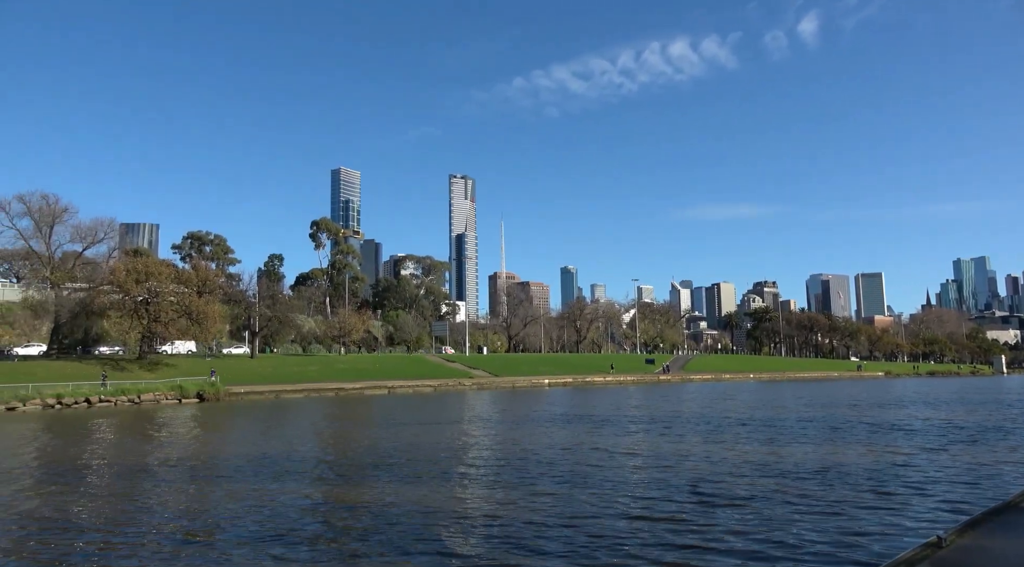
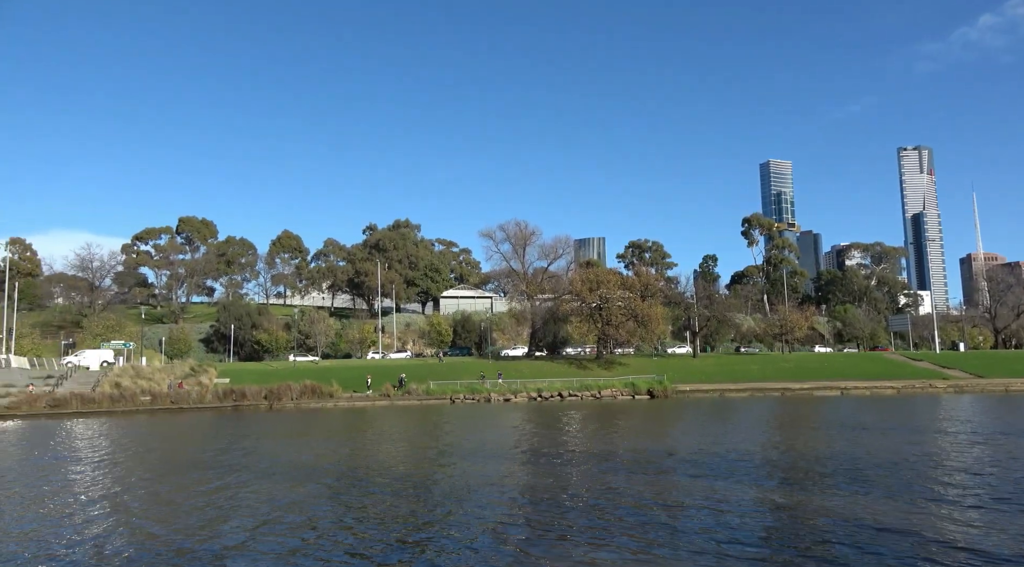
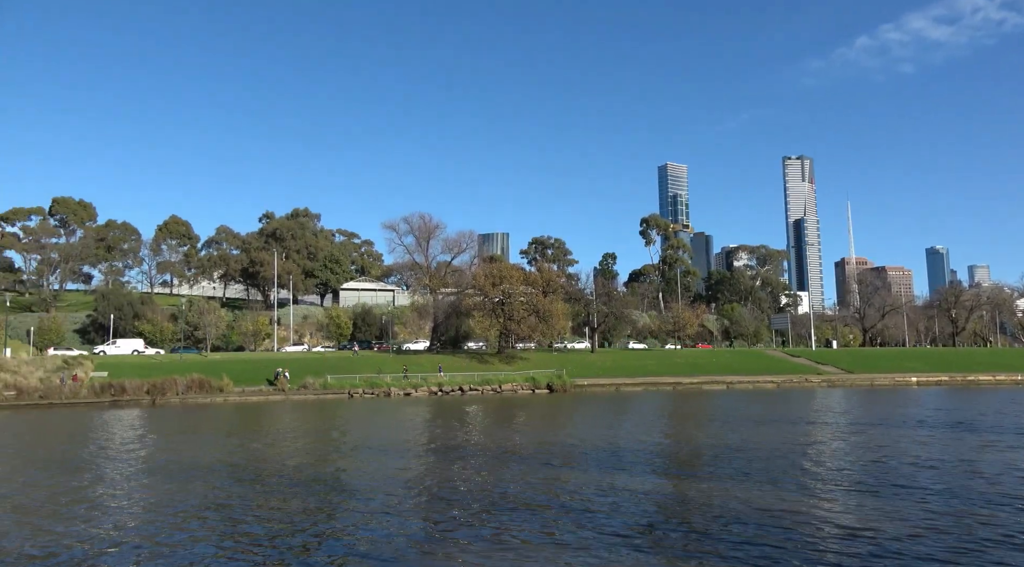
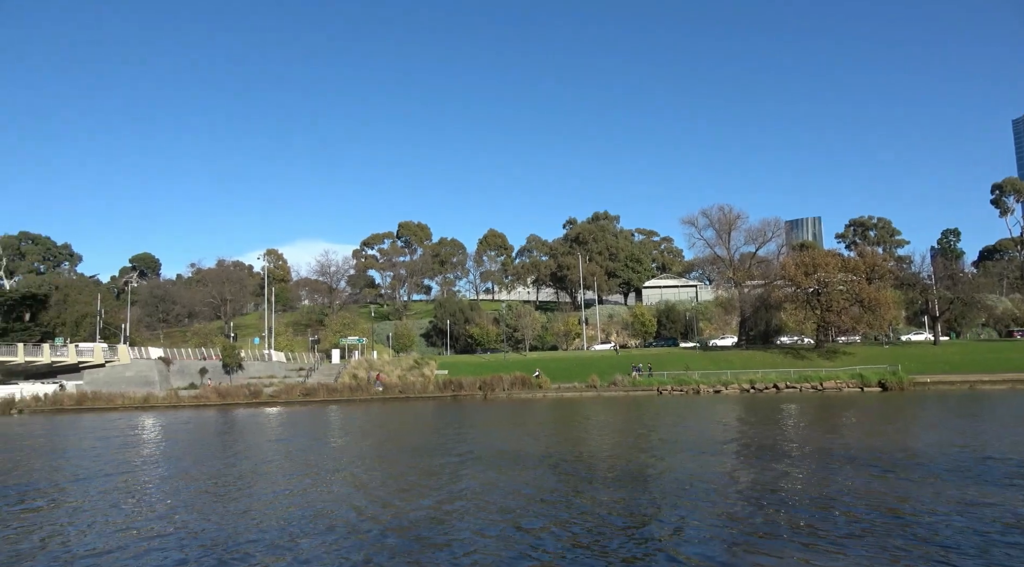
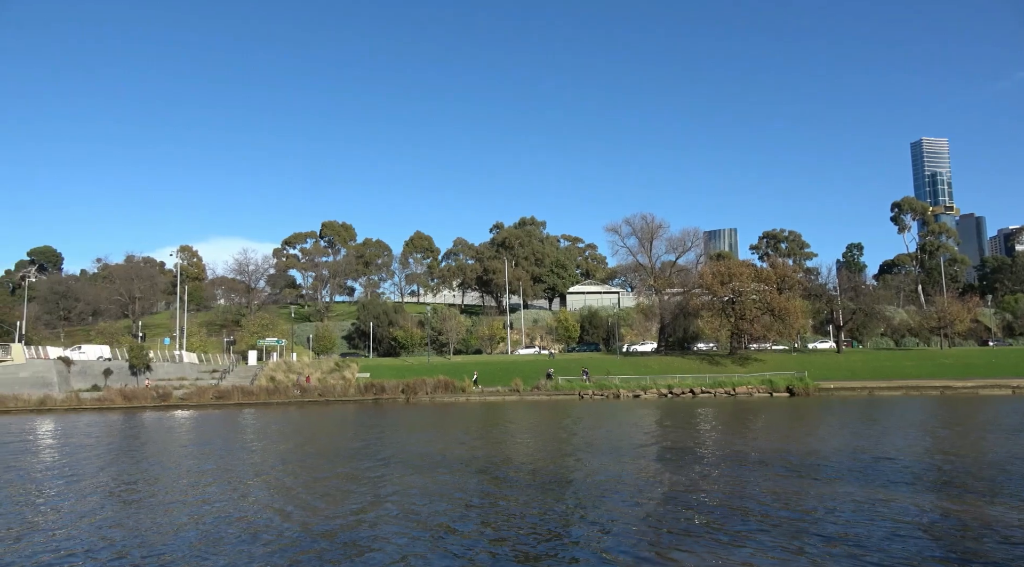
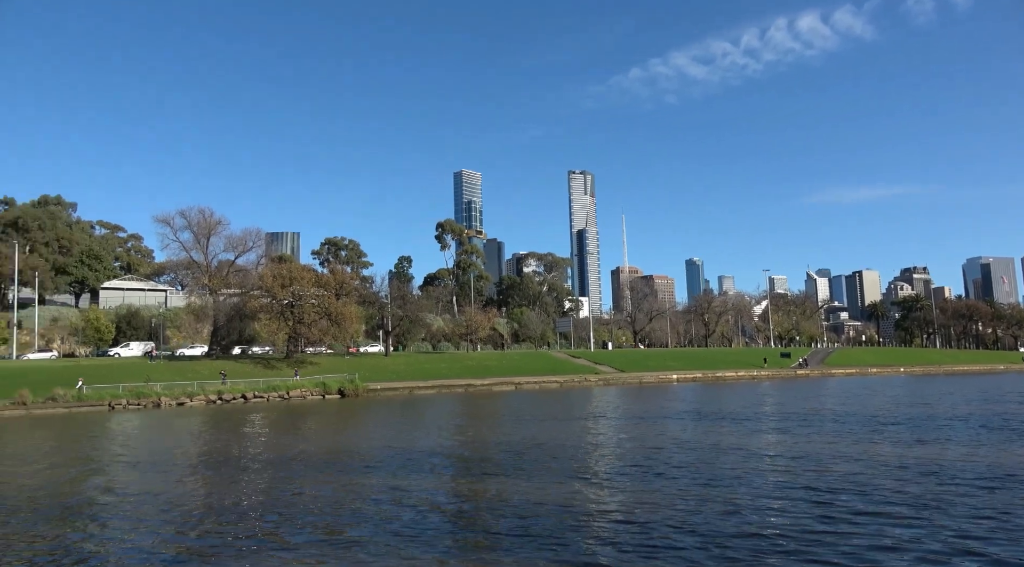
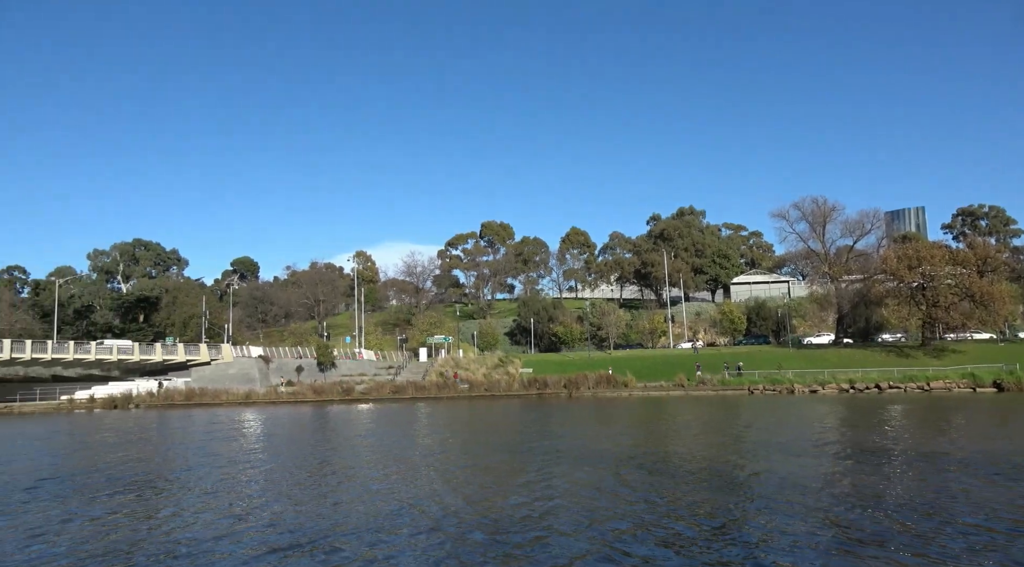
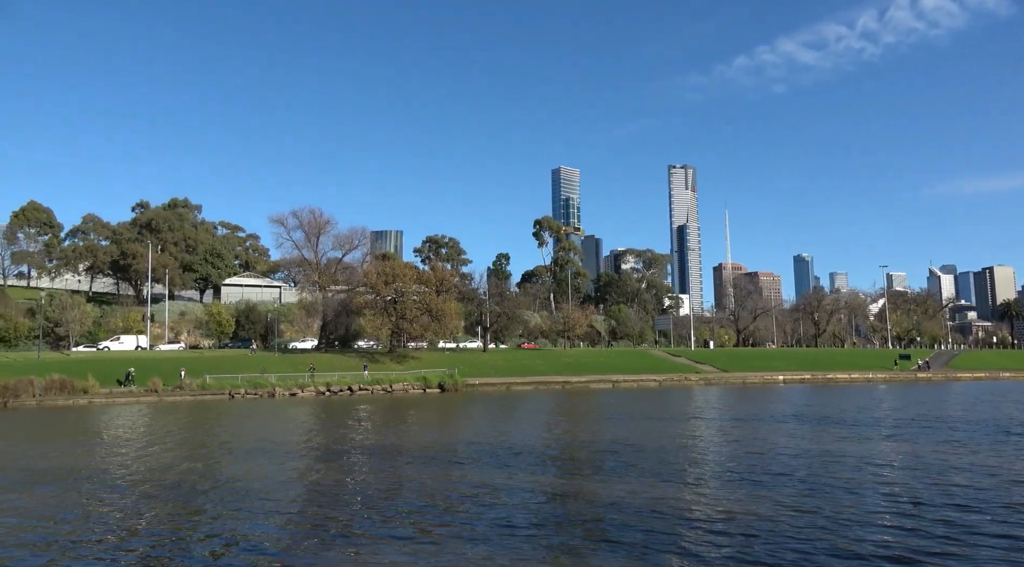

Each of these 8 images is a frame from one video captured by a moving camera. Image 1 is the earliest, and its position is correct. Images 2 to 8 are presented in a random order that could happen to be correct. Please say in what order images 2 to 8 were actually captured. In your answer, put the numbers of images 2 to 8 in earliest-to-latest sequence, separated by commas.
6, 8, 3, 2, 5, 4, 7
